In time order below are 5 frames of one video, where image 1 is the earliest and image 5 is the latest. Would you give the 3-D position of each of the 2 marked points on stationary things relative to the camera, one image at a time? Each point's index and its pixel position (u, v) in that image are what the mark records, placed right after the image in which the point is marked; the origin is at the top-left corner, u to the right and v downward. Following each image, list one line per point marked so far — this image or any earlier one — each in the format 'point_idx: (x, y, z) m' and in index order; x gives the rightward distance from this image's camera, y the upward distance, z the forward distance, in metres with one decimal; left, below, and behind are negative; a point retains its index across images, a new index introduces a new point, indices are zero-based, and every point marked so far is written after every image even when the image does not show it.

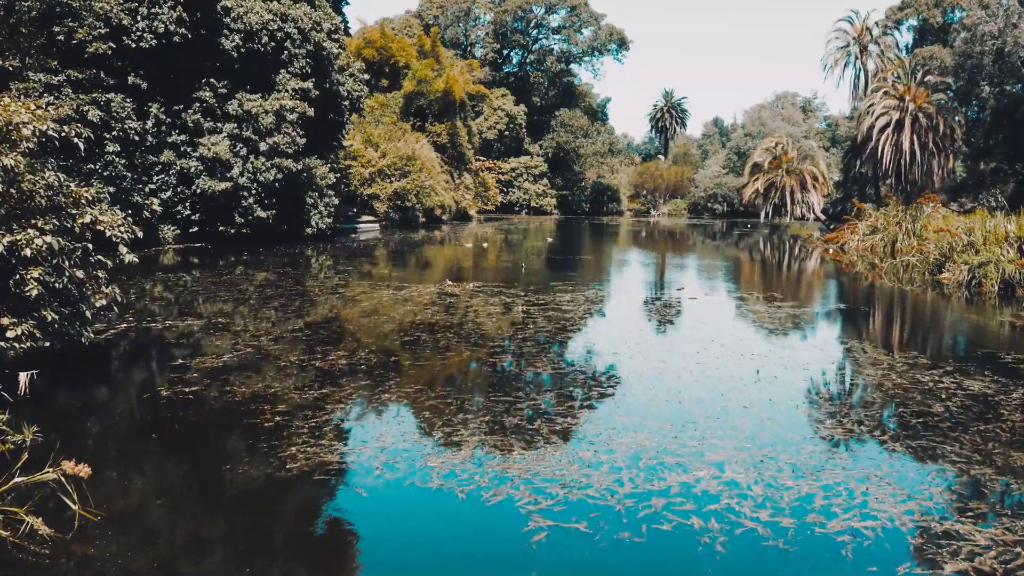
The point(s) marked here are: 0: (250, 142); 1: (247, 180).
0: (-7.0, +3.9, +18.8) m
1: (-7.0, +2.9, +18.7) m
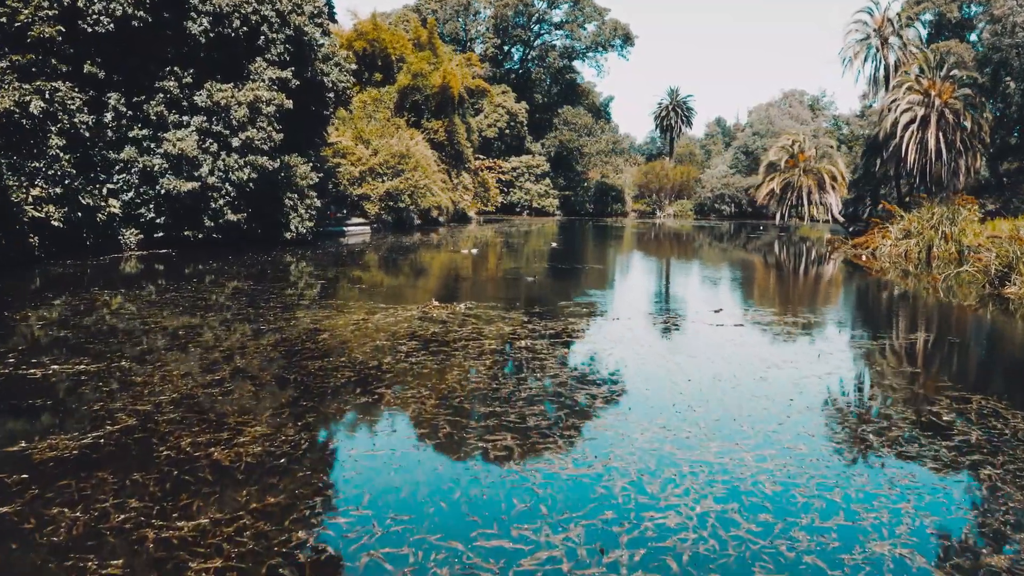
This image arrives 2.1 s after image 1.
0: (-7.0, +3.6, +16.9) m
1: (-7.0, +2.6, +16.7) m
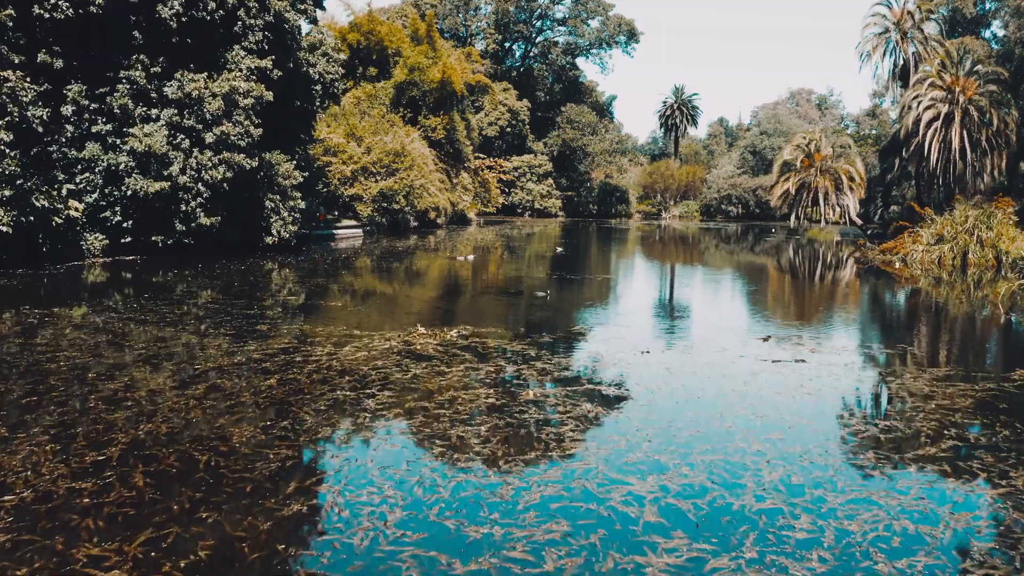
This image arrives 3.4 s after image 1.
0: (-7.0, +3.4, +15.3) m
1: (-7.0, +2.4, +15.2) m
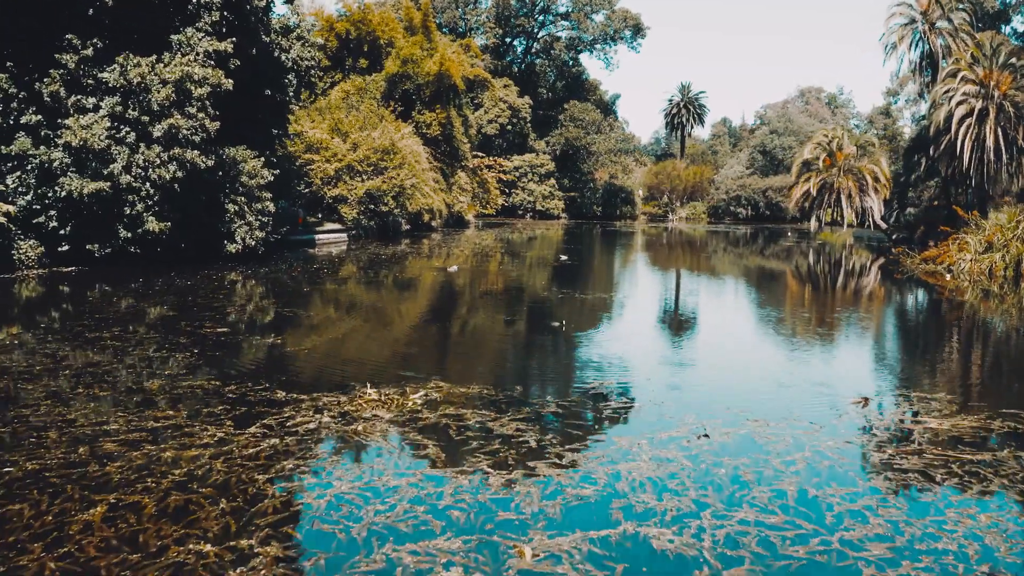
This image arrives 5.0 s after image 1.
0: (-7.0, +3.1, +13.2) m
1: (-7.0, +2.0, +13.1) m
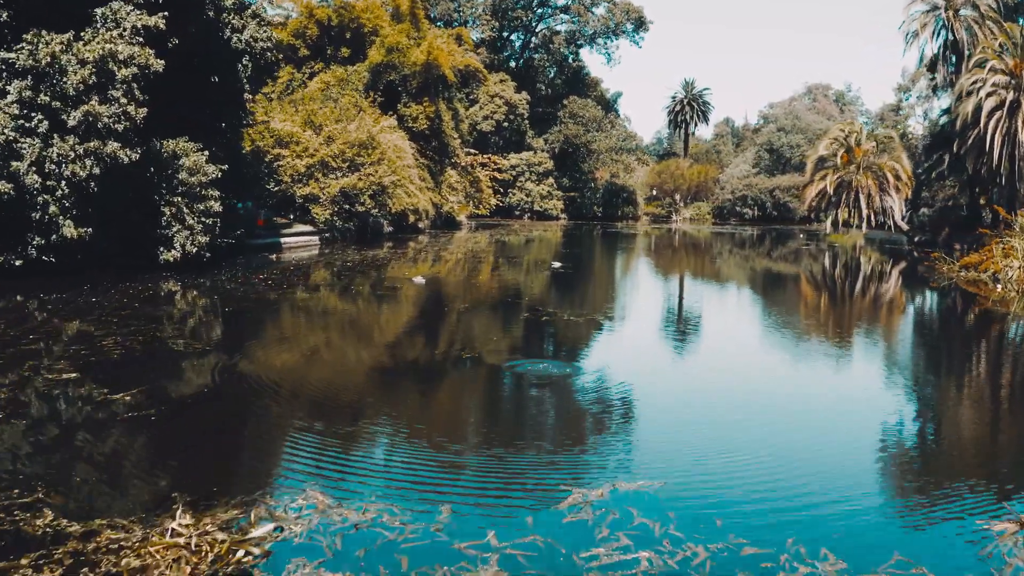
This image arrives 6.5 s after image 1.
0: (-7.3, +2.9, +11.2) m
1: (-7.3, +1.8, +11.1) m
